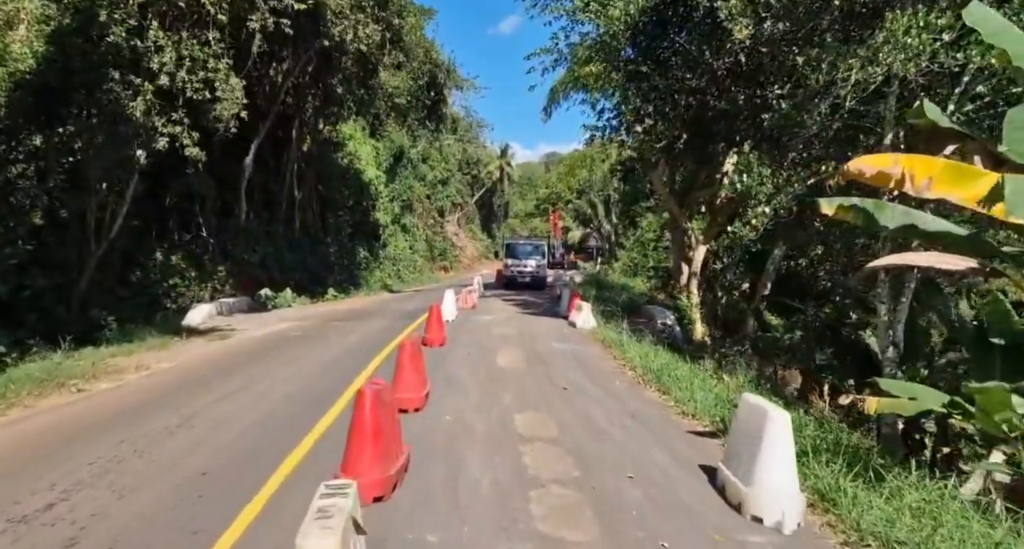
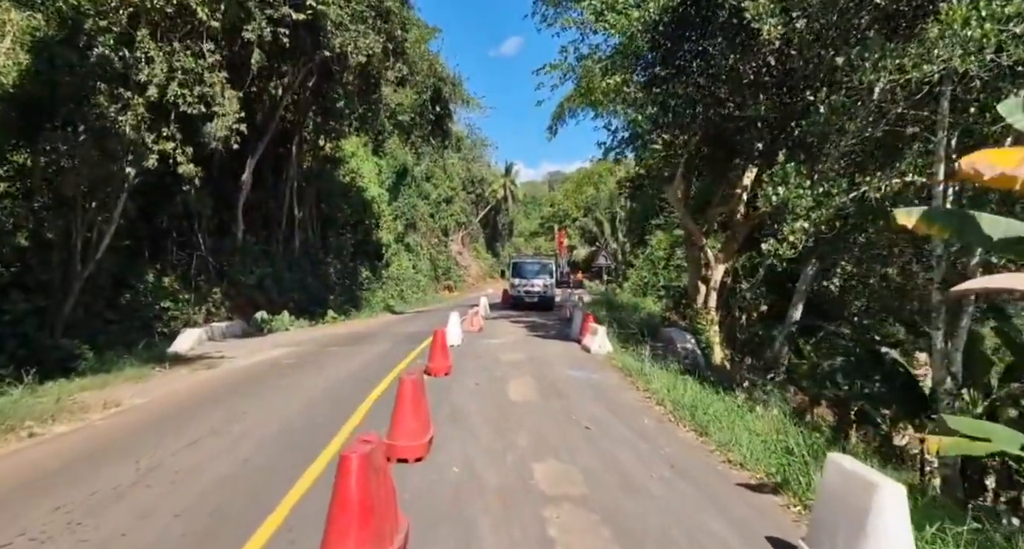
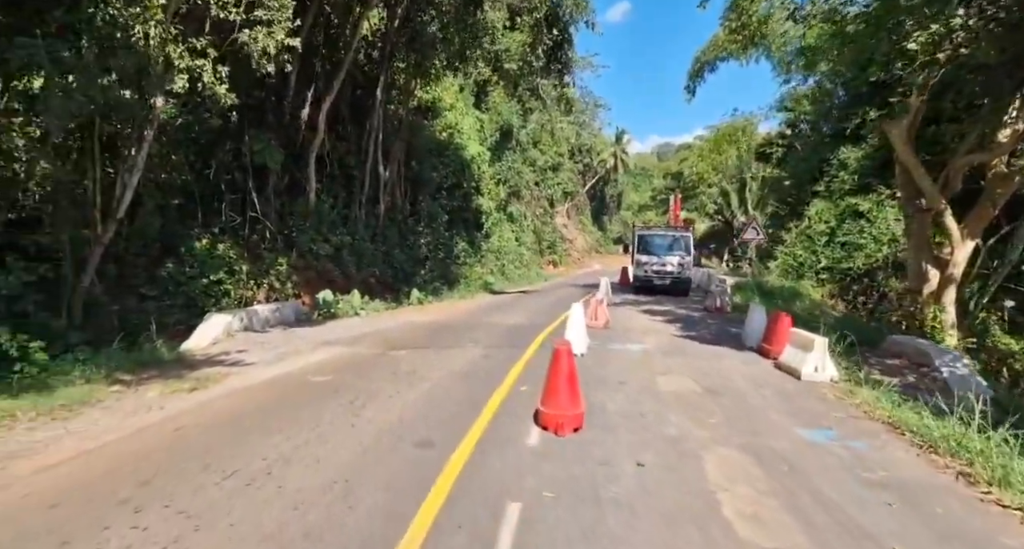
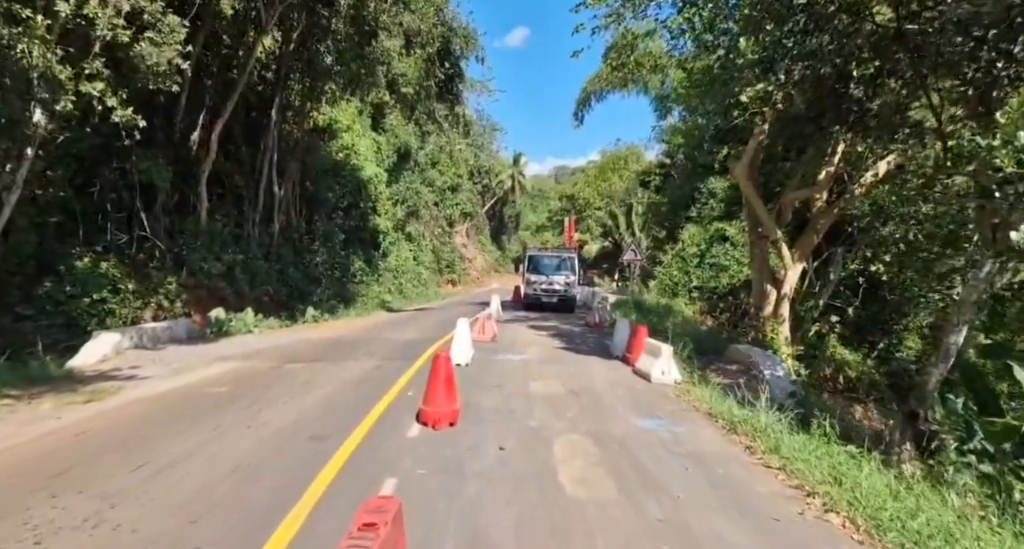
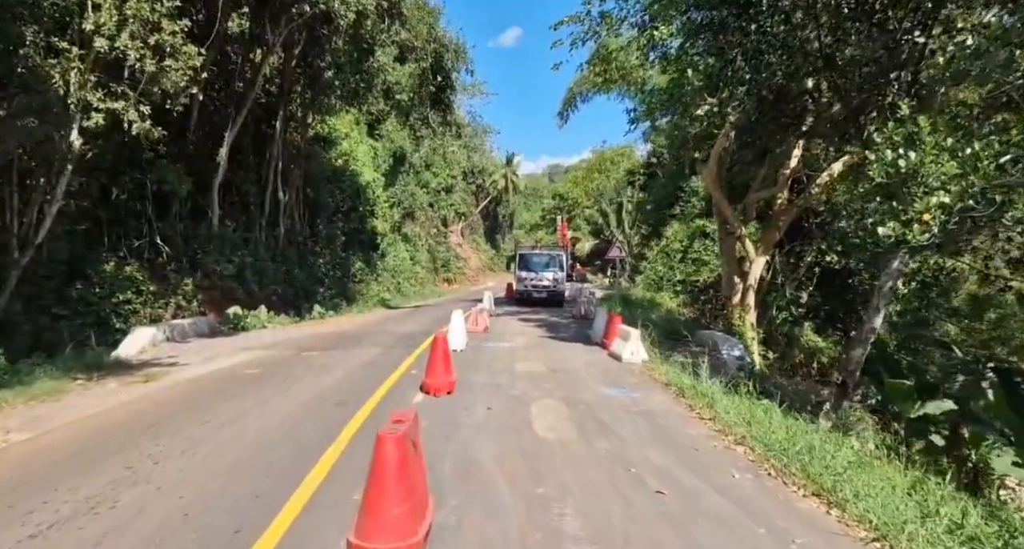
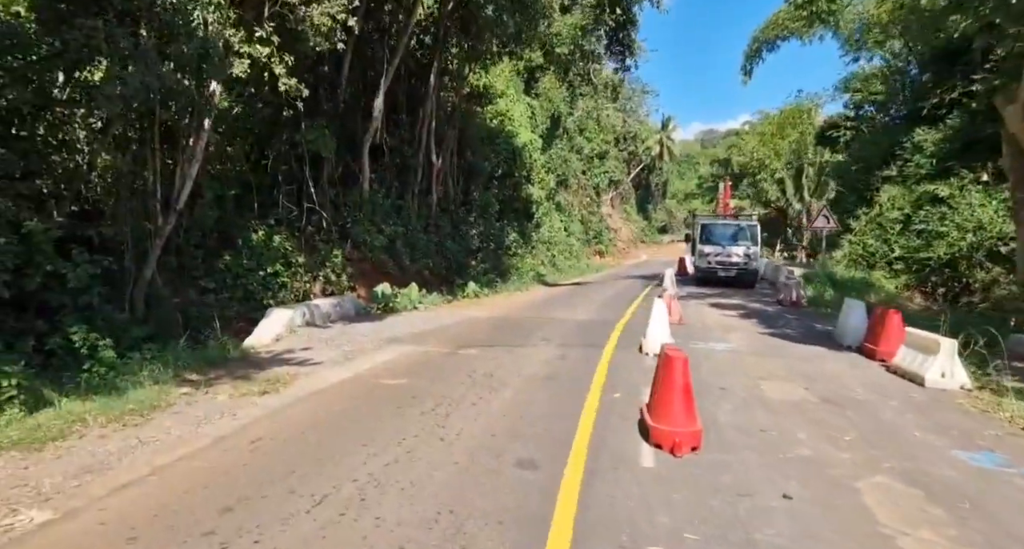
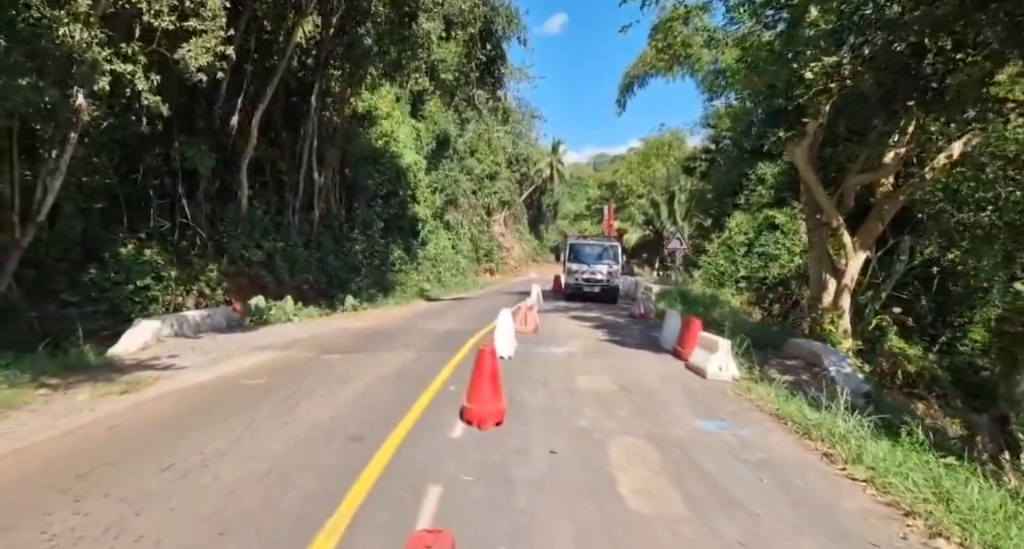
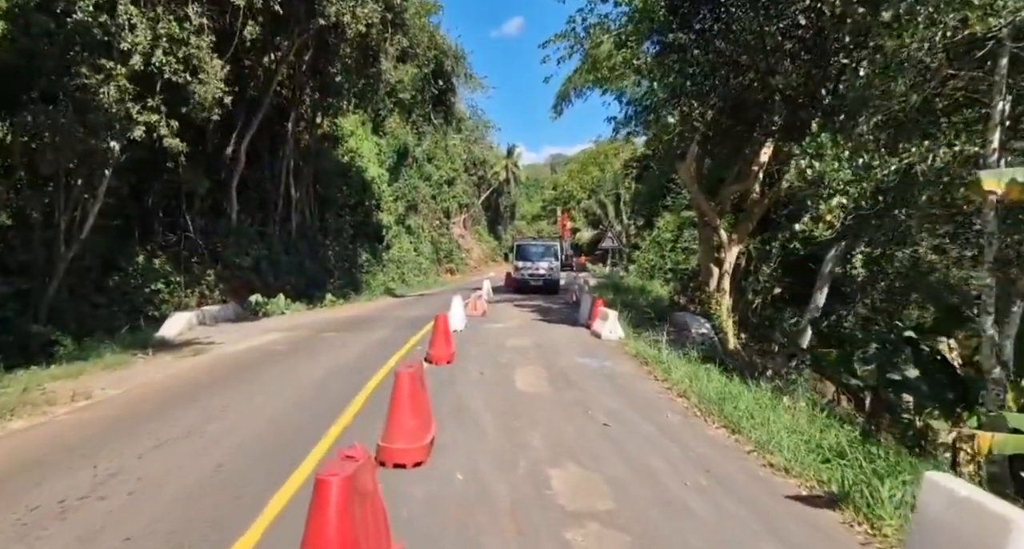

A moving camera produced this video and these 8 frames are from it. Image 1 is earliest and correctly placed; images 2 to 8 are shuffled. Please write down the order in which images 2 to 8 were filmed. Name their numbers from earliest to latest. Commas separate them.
2, 8, 5, 4, 7, 3, 6
